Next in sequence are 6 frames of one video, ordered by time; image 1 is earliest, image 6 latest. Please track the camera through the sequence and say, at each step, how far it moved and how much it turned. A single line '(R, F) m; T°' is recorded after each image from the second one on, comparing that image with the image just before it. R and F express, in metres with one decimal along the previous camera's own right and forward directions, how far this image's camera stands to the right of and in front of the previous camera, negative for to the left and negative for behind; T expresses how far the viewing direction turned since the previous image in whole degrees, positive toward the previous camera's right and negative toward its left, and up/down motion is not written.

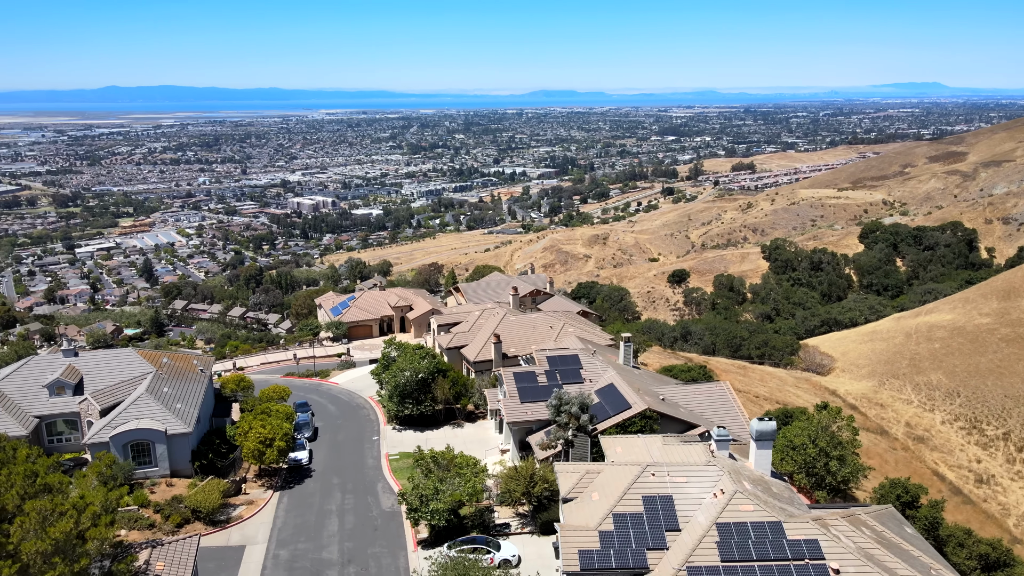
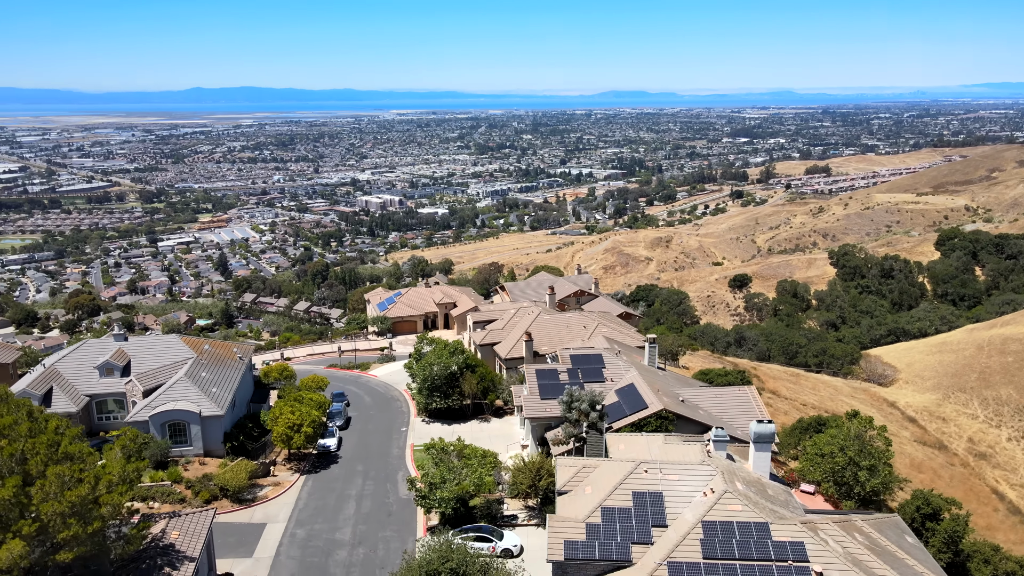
(+1.4, -0.4) m; -5°
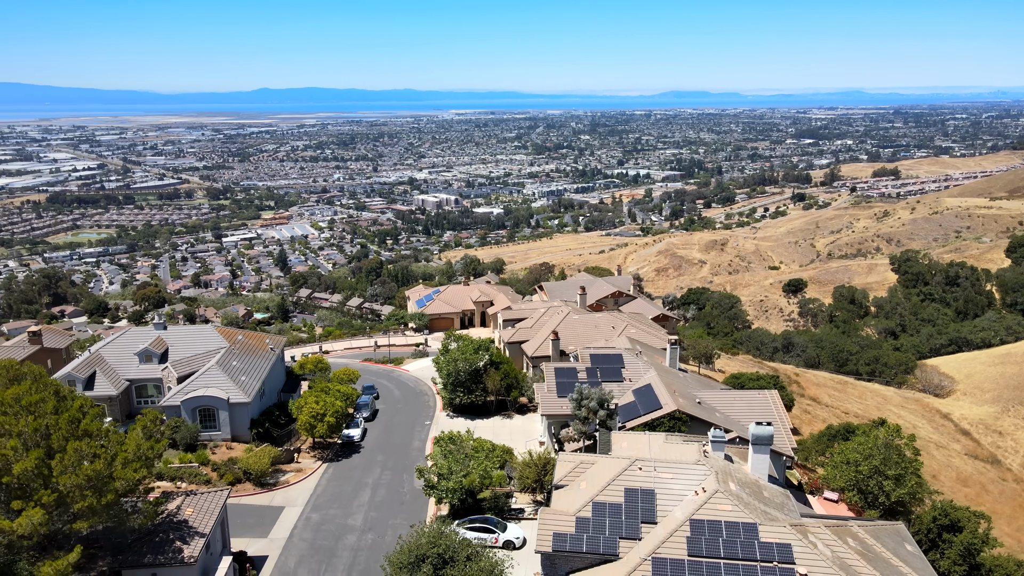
(+1.2, -0.4) m; -4°
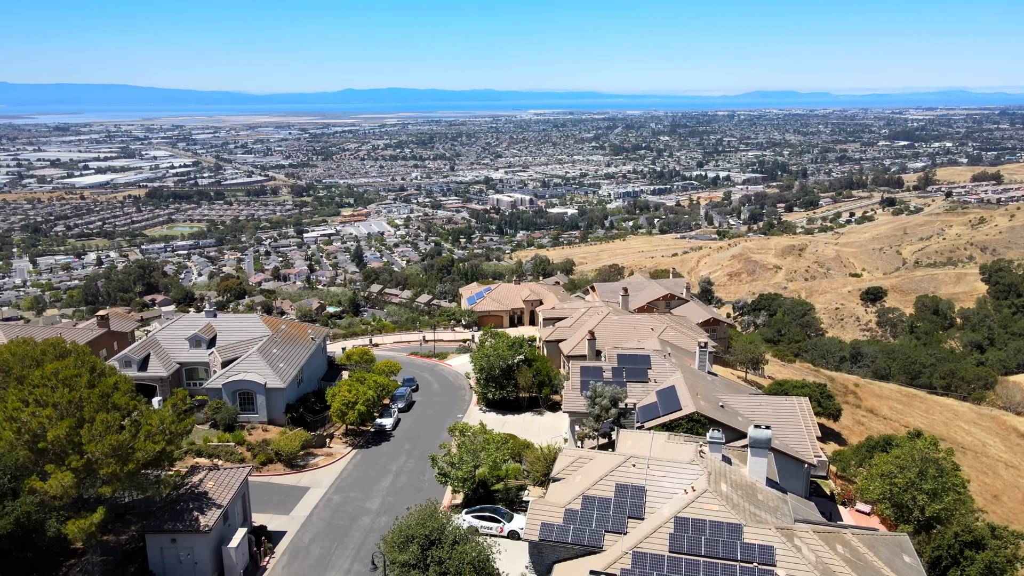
(+1.6, -0.4) m; -6°
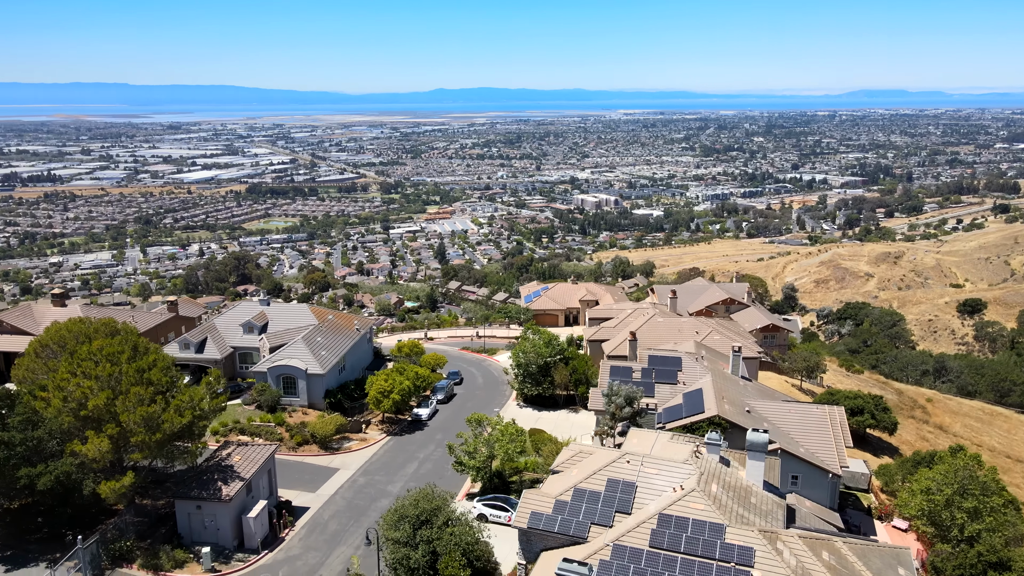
(+1.8, -0.5) m; -6°
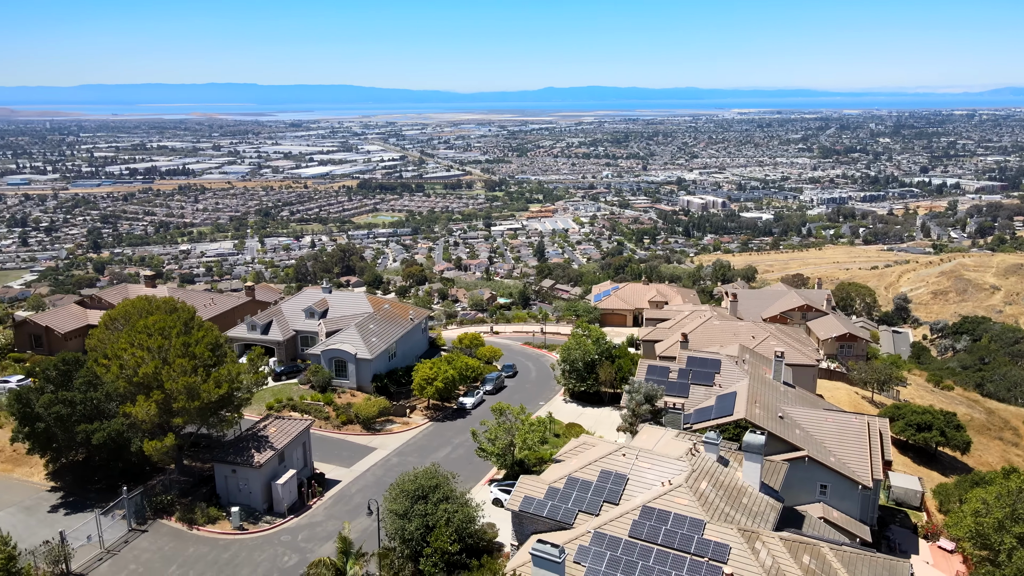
(+2.2, -0.6) m; -8°
